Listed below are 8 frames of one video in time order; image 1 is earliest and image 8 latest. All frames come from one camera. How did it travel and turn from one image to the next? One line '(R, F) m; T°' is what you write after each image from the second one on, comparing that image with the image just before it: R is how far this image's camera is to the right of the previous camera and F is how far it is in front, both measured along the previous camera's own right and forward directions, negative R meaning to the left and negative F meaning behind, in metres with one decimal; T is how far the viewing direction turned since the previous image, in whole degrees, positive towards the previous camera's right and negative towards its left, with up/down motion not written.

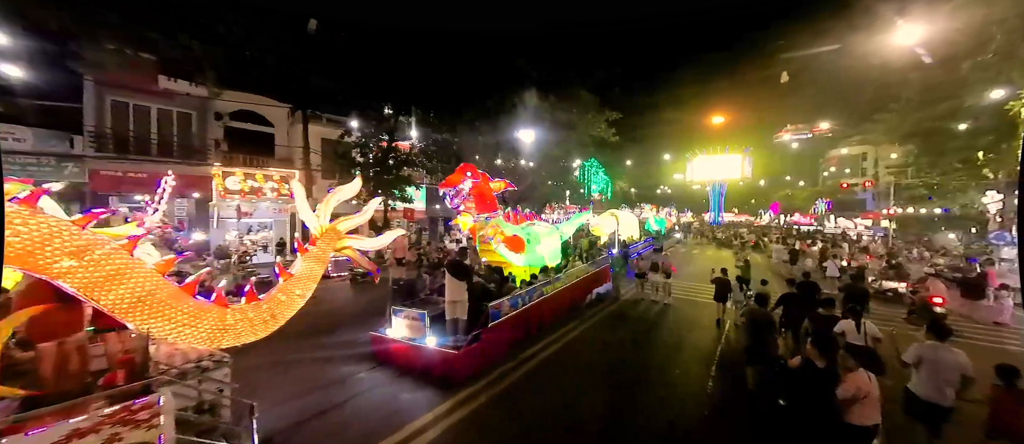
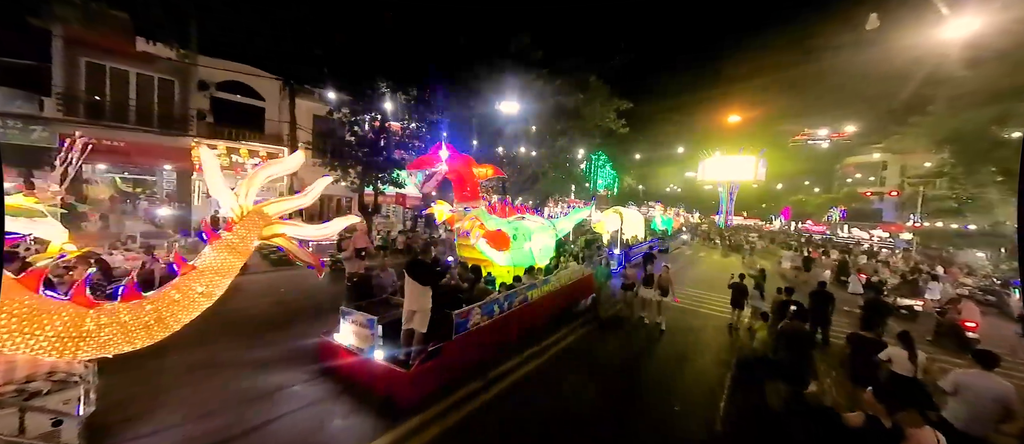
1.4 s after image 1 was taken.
(+0.3, +0.9) m; -1°
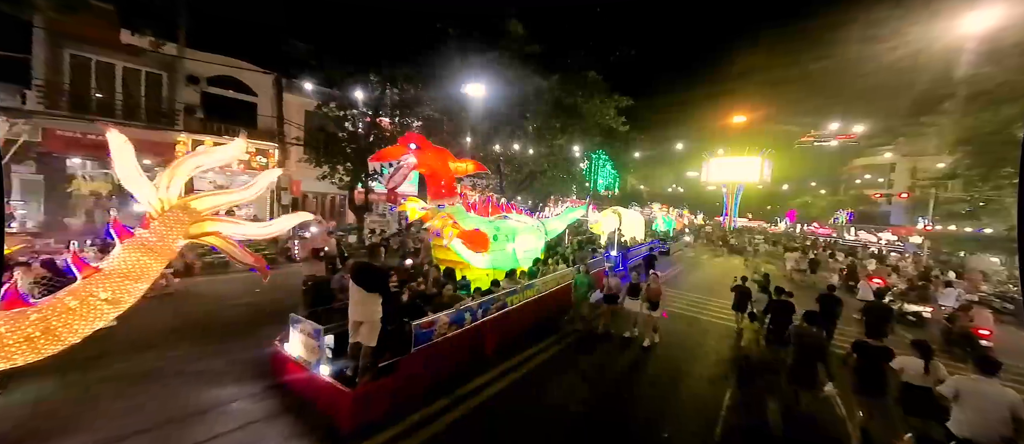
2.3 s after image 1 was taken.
(+0.3, +0.4) m; -1°
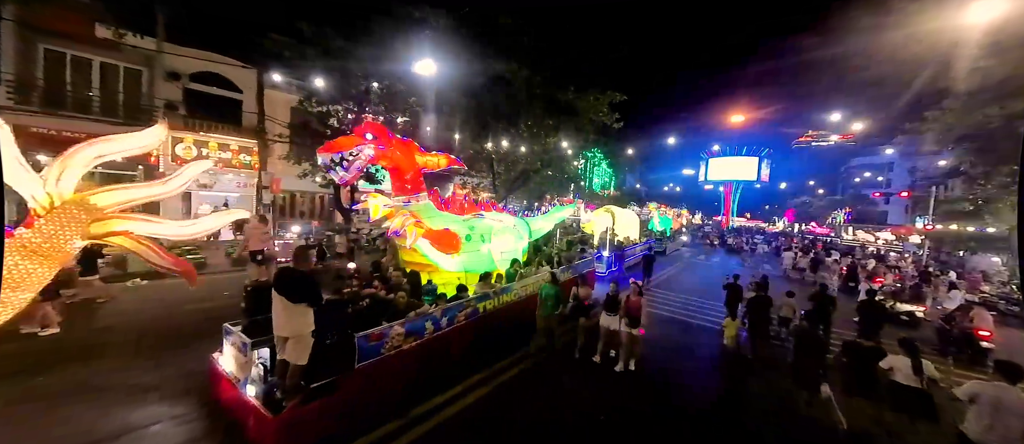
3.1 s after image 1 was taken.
(+0.3, +0.4) m; 0°
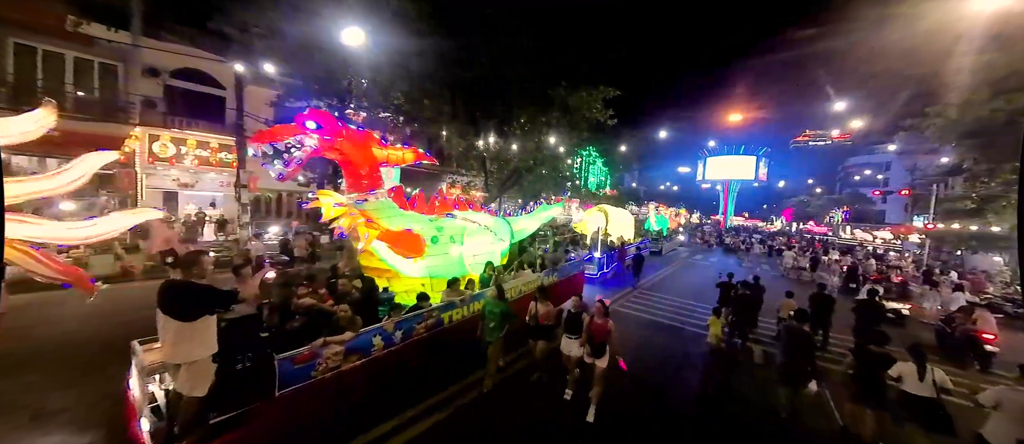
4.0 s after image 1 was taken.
(+0.3, +0.4) m; 0°
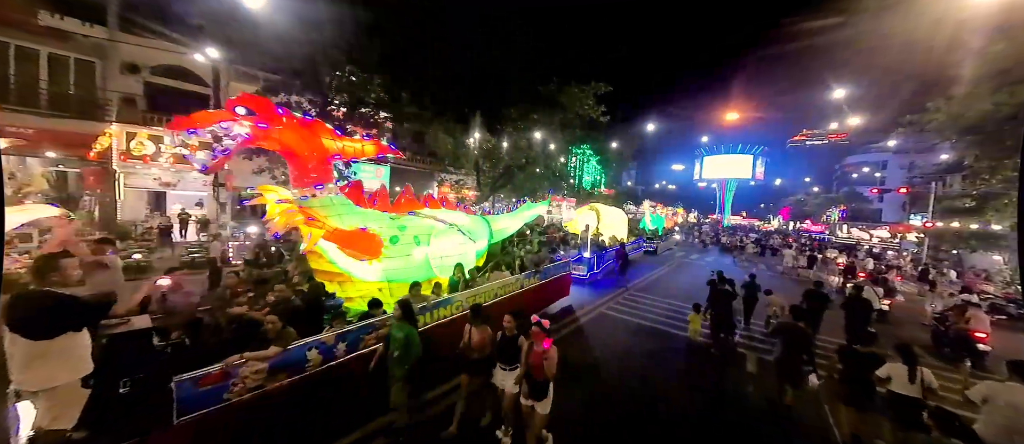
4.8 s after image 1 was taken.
(+0.3, +0.3) m; 0°
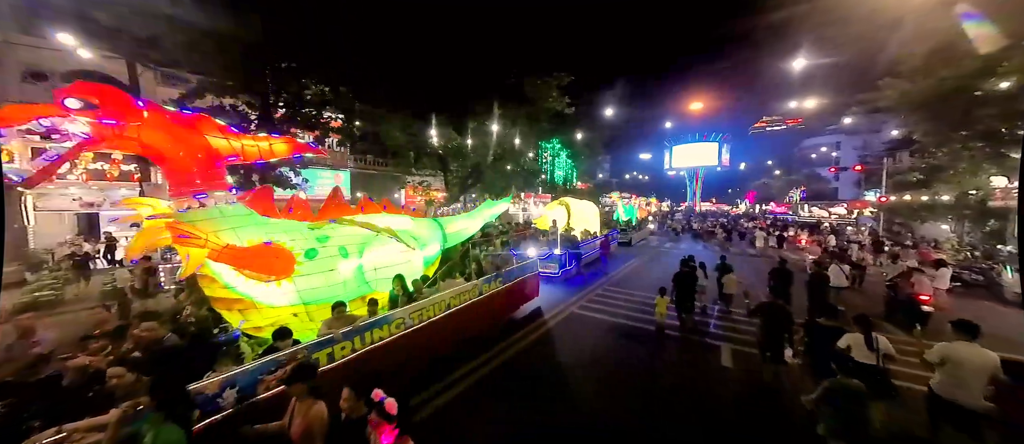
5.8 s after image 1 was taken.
(+0.3, +0.5) m; +4°
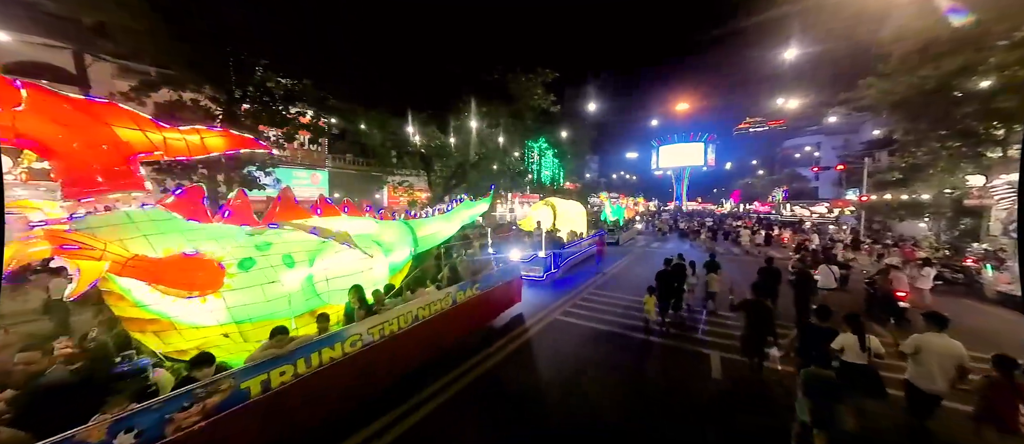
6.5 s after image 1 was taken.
(+0.2, +0.3) m; +2°
